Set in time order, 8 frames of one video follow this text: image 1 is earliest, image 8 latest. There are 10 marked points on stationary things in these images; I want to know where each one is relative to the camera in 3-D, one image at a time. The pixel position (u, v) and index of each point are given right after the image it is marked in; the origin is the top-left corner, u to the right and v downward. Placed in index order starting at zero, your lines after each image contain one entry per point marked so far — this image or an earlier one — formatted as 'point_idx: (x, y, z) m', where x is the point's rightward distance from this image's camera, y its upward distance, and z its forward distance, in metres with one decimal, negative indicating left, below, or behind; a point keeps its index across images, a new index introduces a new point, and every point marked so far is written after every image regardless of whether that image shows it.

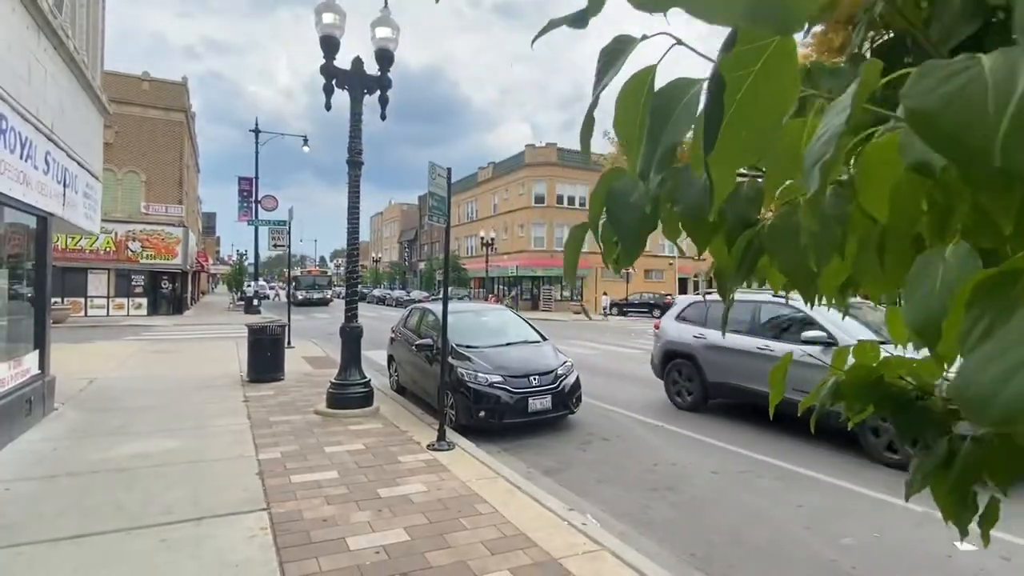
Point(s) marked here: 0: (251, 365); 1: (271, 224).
0: (-5.2, -1.5, +11.0) m
1: (-7.4, +1.9, +16.8) m
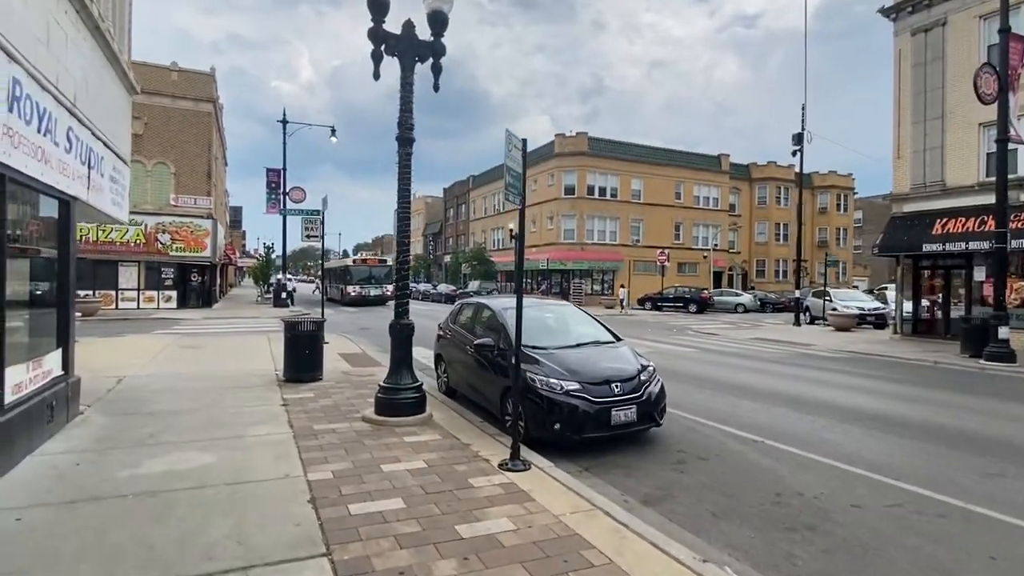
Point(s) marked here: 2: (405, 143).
0: (-4.1, -1.4, +10.2) m
1: (-6.1, +2.2, +16.1) m
2: (-1.5, +2.0, +7.8) m
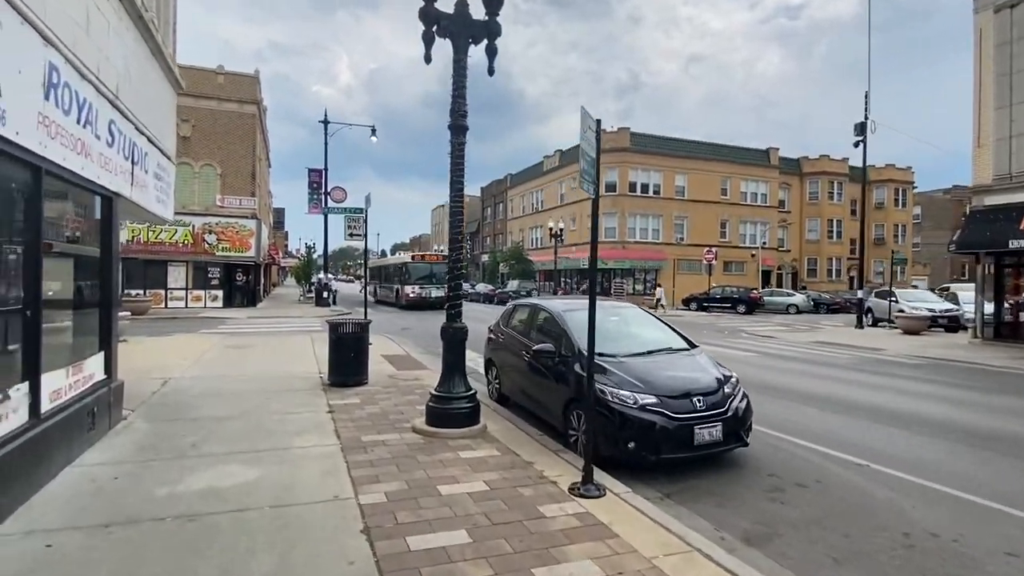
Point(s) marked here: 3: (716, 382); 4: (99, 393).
0: (-3.2, -1.4, +9.7) m
1: (-4.7, +2.2, +15.7) m
2: (-0.7, +2.0, +7.2) m
3: (+2.3, -1.1, +6.3) m
4: (-4.8, -1.2, +6.5) m
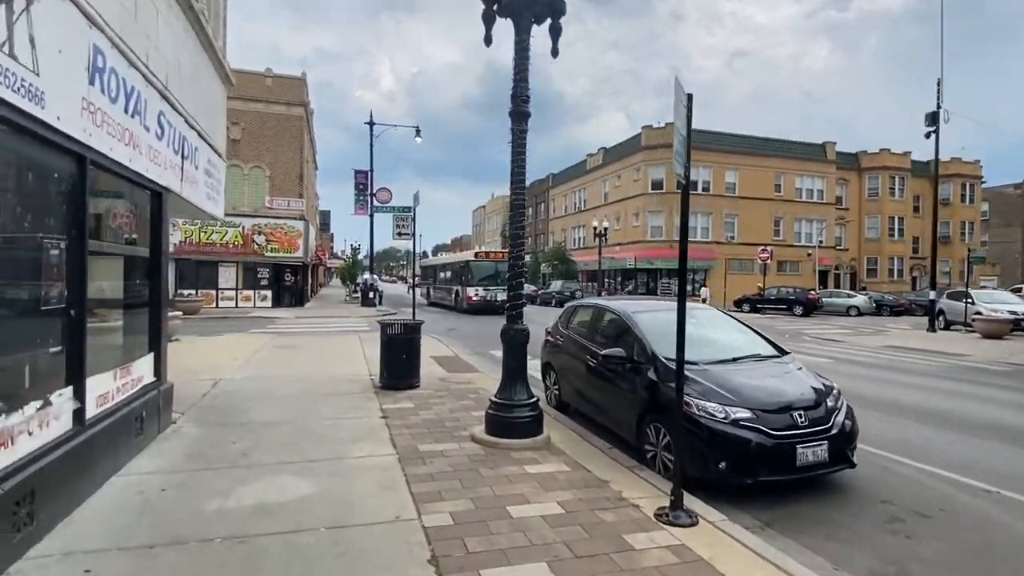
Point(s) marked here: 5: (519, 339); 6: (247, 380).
0: (-2.2, -1.4, +9.3) m
1: (-3.3, +2.2, +15.4) m
2: (+0.1, +2.1, +6.6) m
3: (+3.1, -1.1, +5.5) m
4: (-4.1, -1.2, +6.2) m
5: (+0.1, -0.6, +6.5) m
6: (-4.7, -1.6, +9.8) m
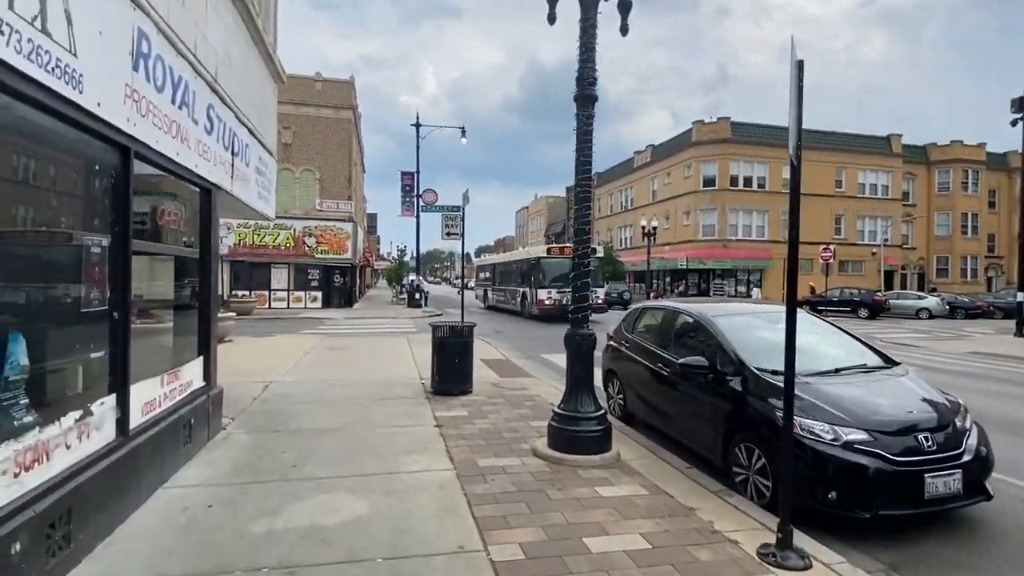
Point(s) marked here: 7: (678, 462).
0: (-1.3, -1.4, +8.9) m
1: (-1.9, +2.1, +15.1) m
2: (+0.8, +2.0, +6.0) m
3: (+3.7, -1.1, +4.7) m
4: (-3.4, -1.2, +5.9) m
5: (+0.8, -0.6, +5.9) m
6: (-3.7, -1.6, +9.5) m
7: (+1.8, -1.9, +6.0) m
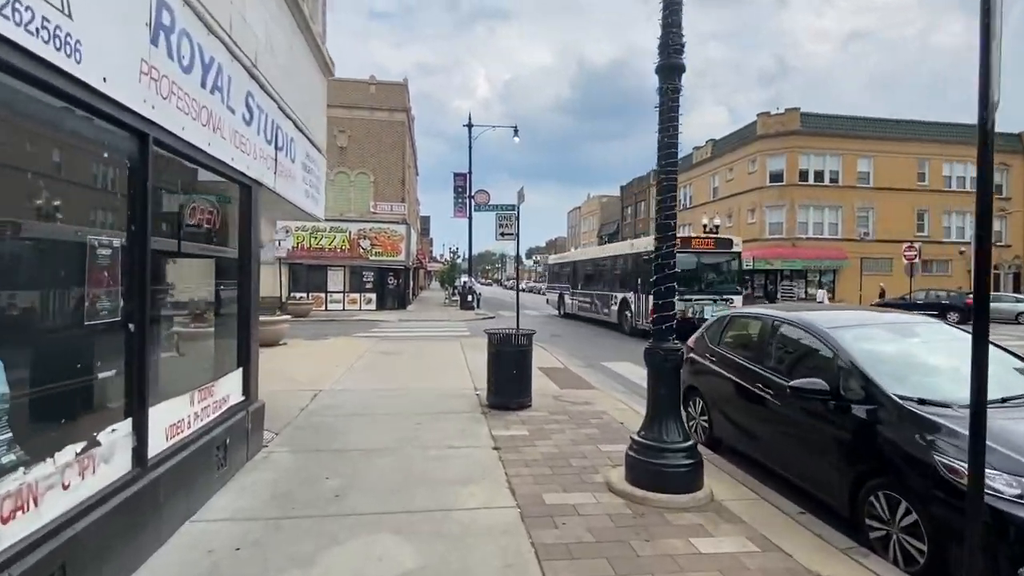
0: (-0.3, -1.5, +8.2) m
1: (-0.4, +2.1, +14.4) m
2: (+1.5, +2.0, +5.1) m
3: (+4.2, -1.1, +3.5) m
4: (-2.7, -1.3, +5.4) m
5: (+1.5, -0.7, +5.0) m
6: (-2.7, -1.7, +9.0) m
7: (+2.5, -1.9, +5.0) m
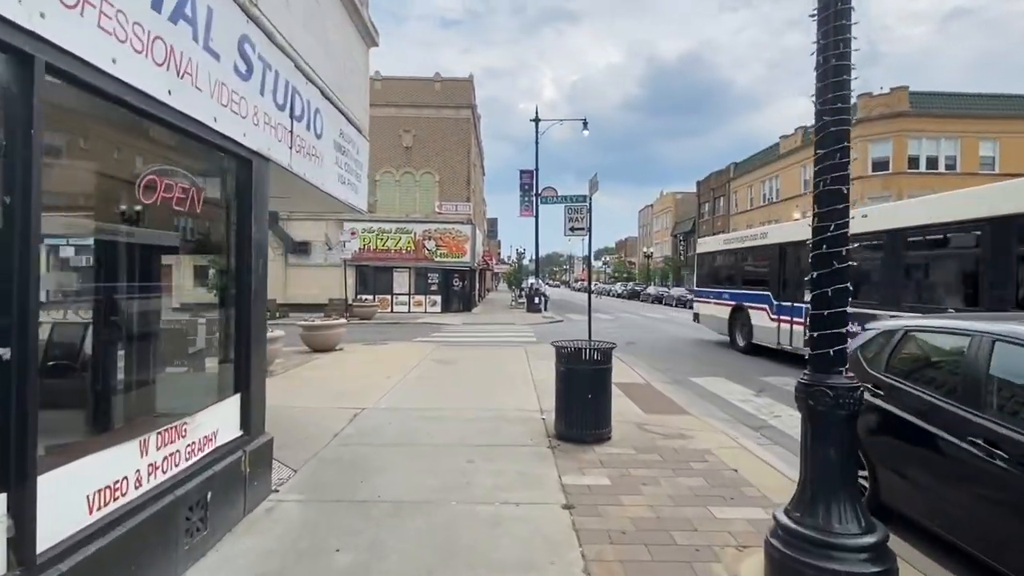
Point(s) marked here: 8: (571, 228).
0: (+0.6, -1.5, +6.6) m
1: (+1.3, +2.0, +12.8) m
2: (+2.0, +2.0, +3.3) m
3: (+4.5, -1.1, +1.4) m
4: (-2.2, -1.3, +4.1) m
5: (+1.9, -0.7, +3.2) m
6: (-1.7, -1.7, +7.7) m
7: (+2.9, -1.9, +3.1) m
8: (+1.3, +1.4, +12.4) m
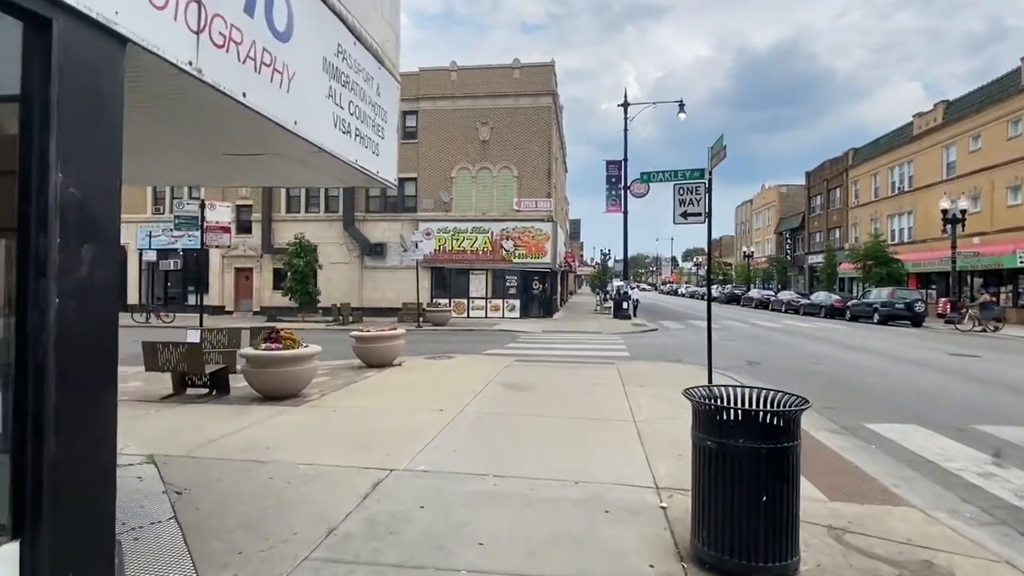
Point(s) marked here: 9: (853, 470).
0: (+1.3, -1.5, +3.7) m
1: (+2.9, +1.9, +9.7) m
2: (+2.2, +1.9, +0.3) m
3: (+4.4, -1.2, -2.0) m
4: (-1.8, -1.4, +1.7) m
5: (+2.1, -0.7, +0.2) m
6: (-0.8, -1.8, +5.1) m
7: (+3.1, -2.0, -0.1) m
8: (+2.9, +1.3, +9.3) m
9: (+3.6, -1.9, +5.9) m
